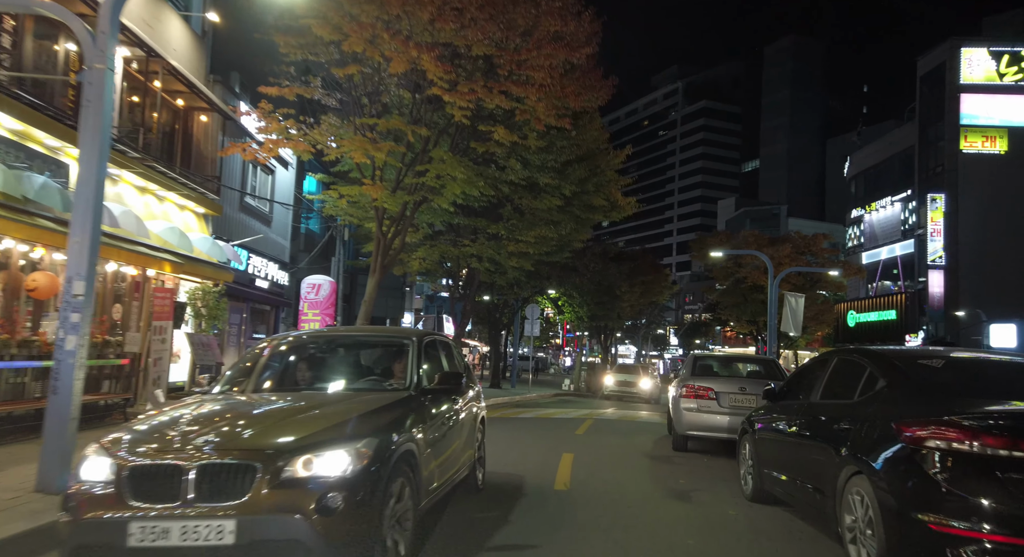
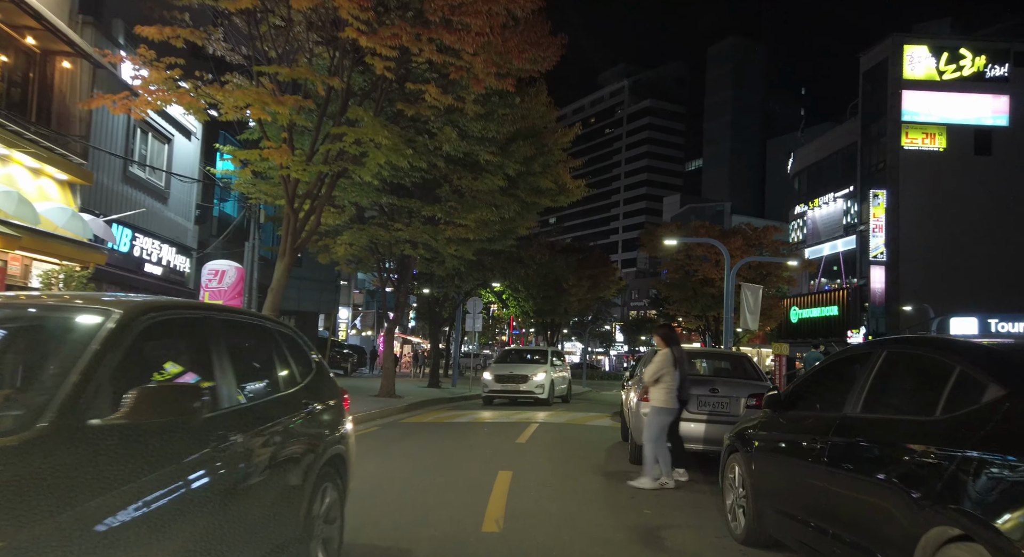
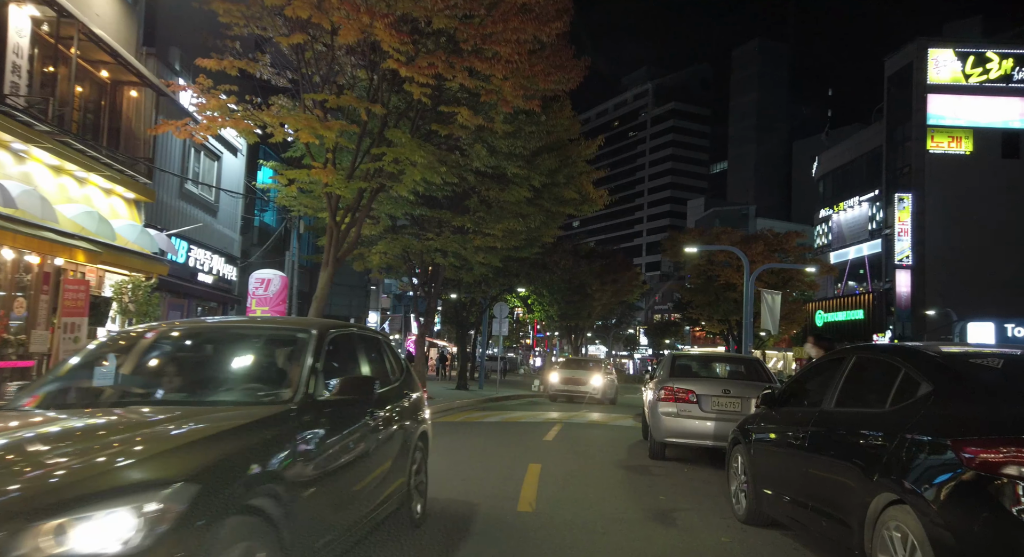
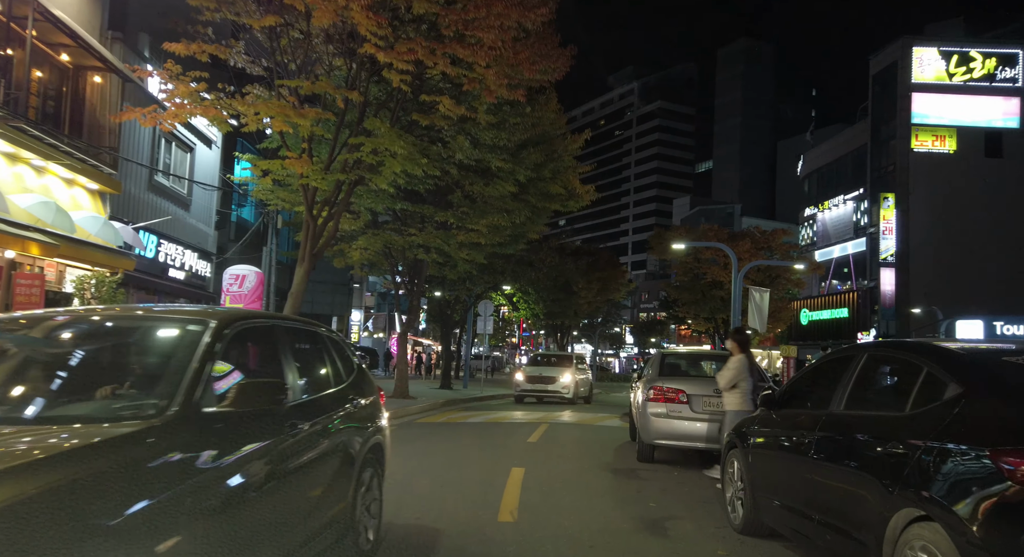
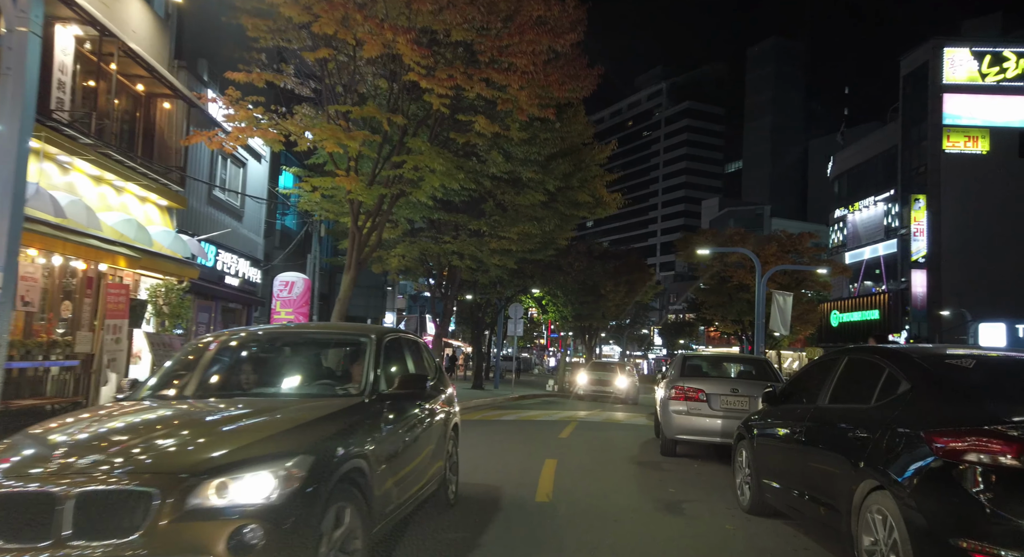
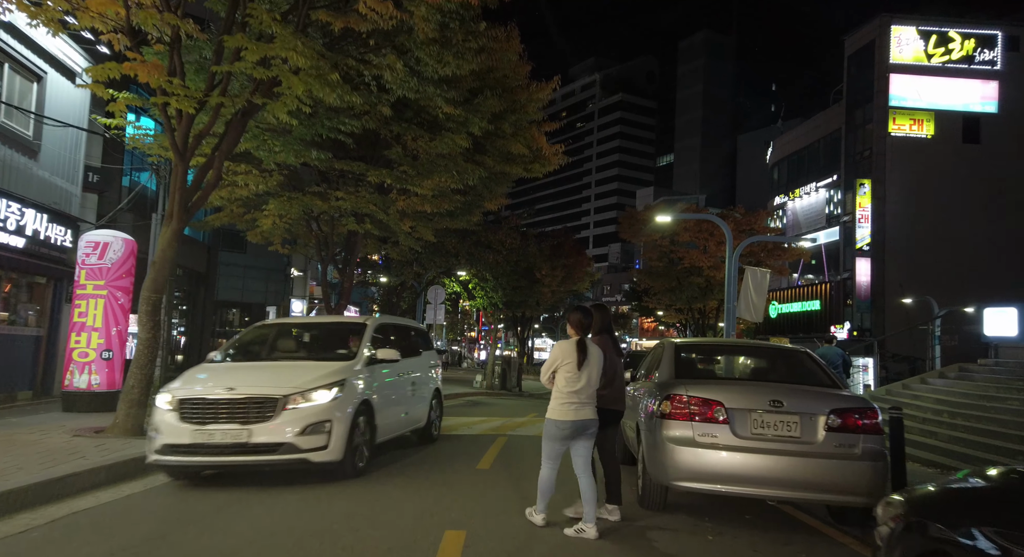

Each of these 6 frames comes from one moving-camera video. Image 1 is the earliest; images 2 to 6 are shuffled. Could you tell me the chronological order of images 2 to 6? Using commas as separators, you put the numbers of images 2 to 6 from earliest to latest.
5, 3, 4, 2, 6
